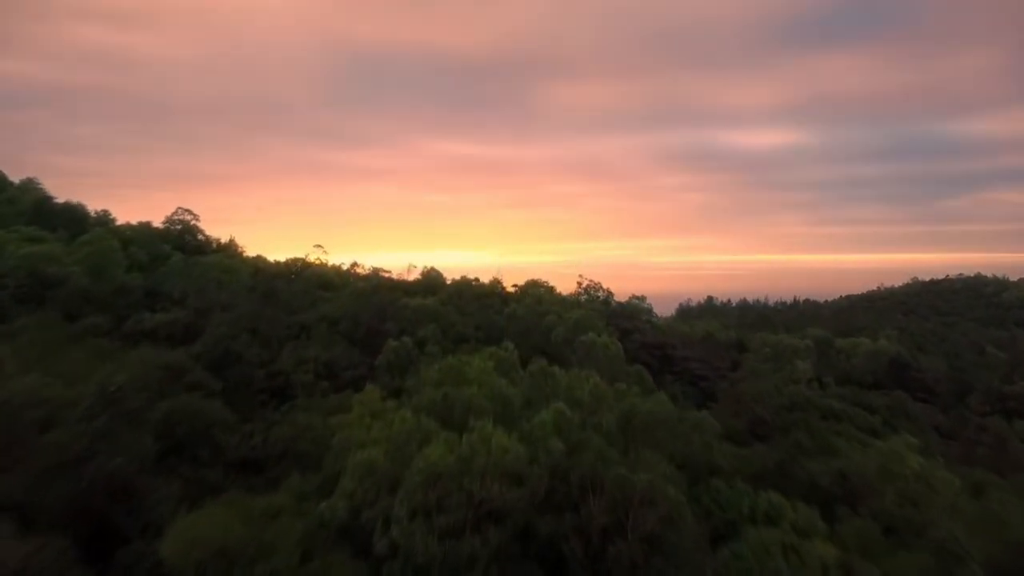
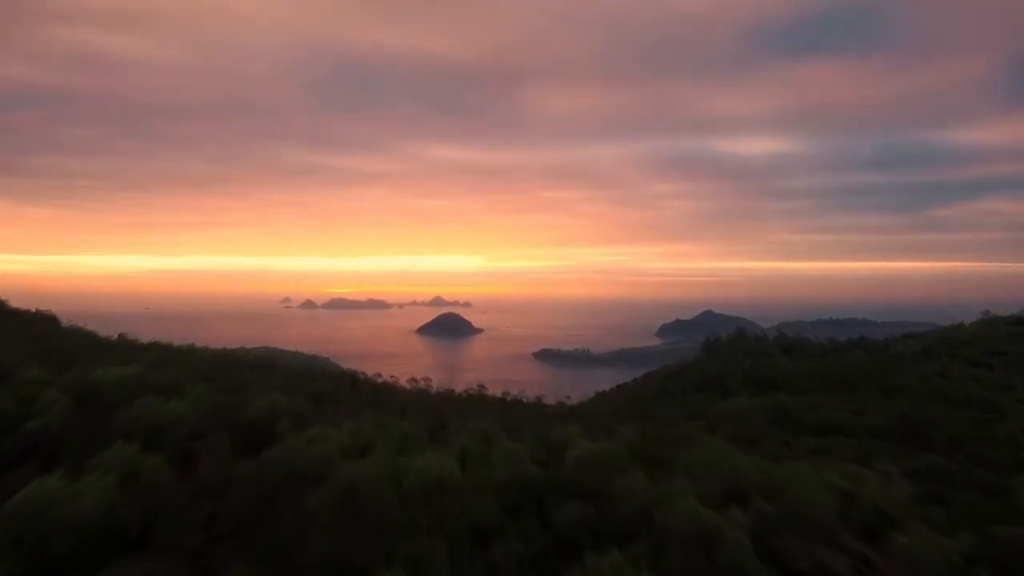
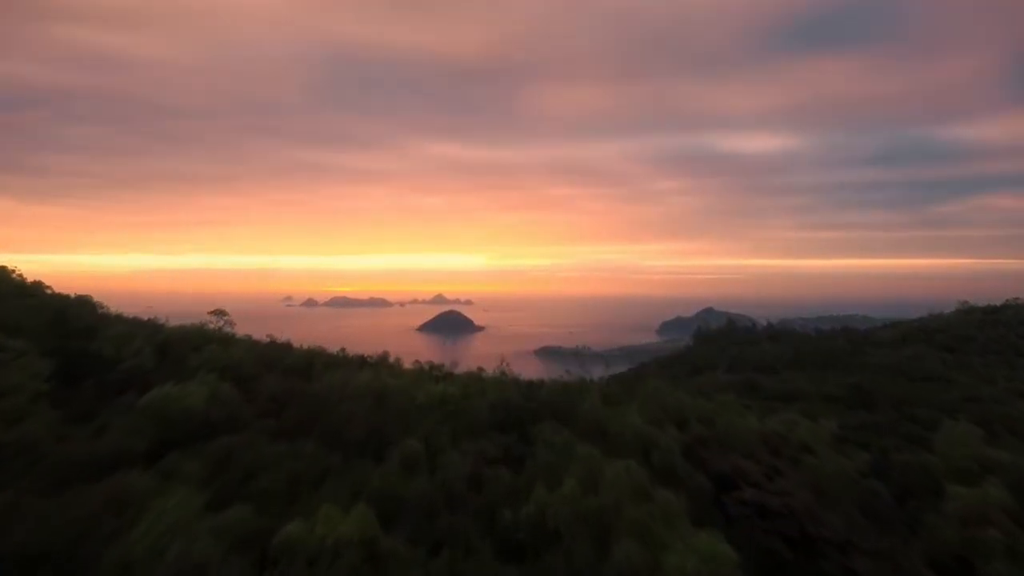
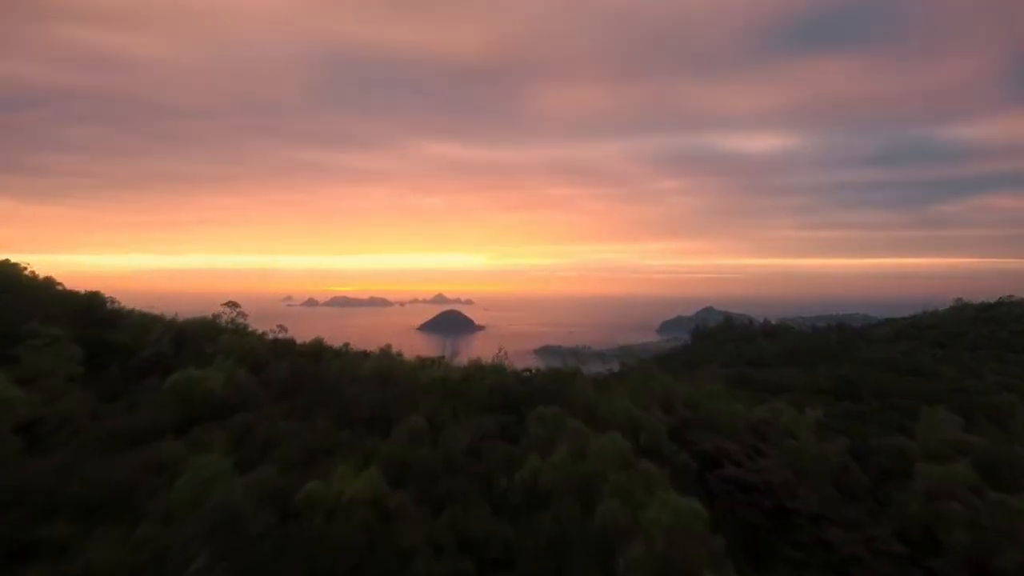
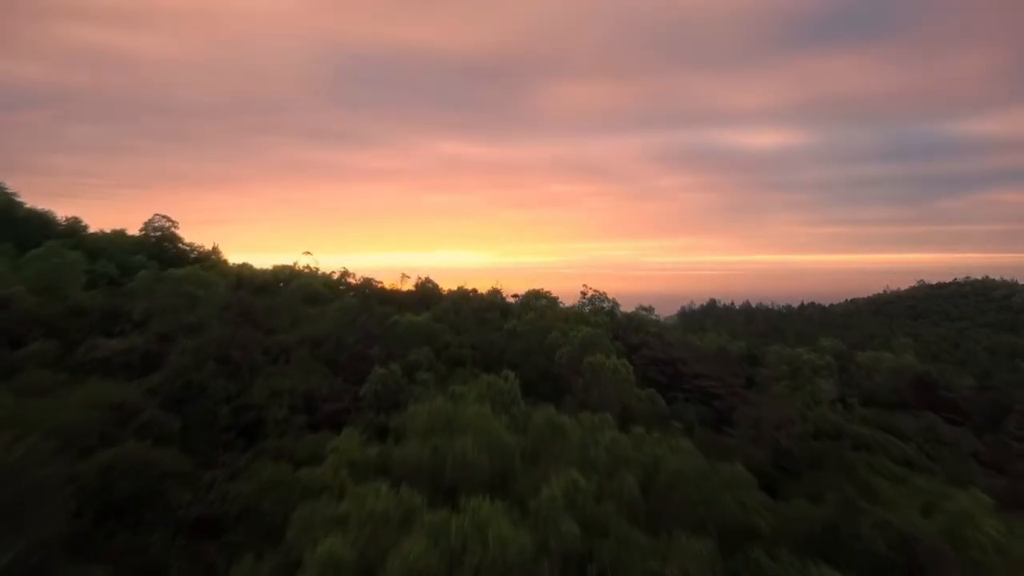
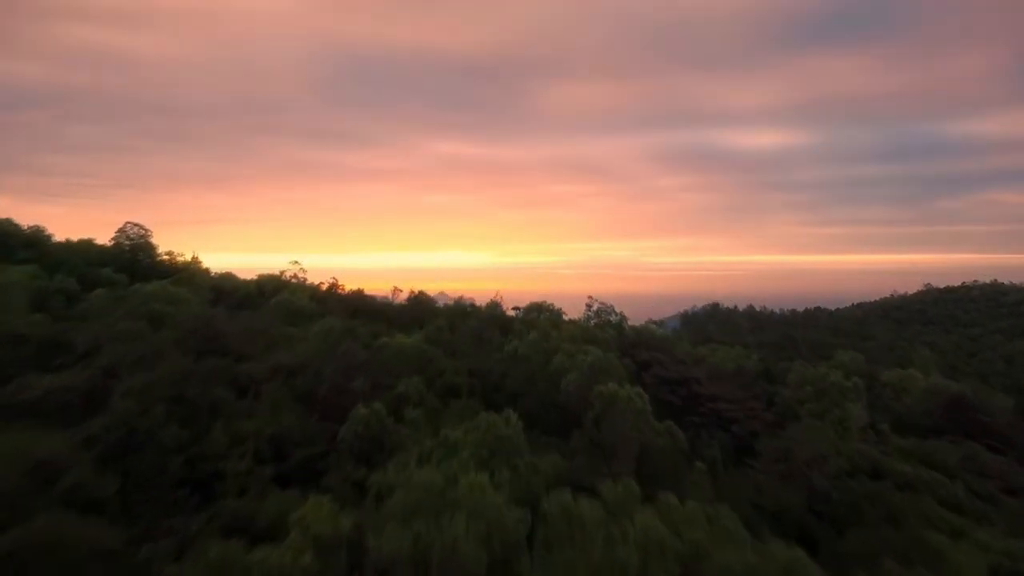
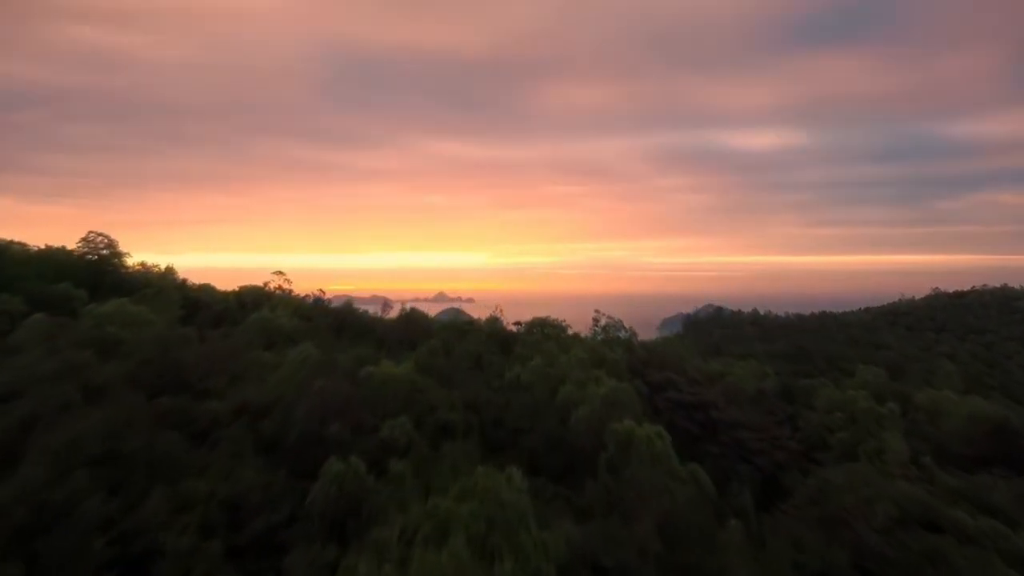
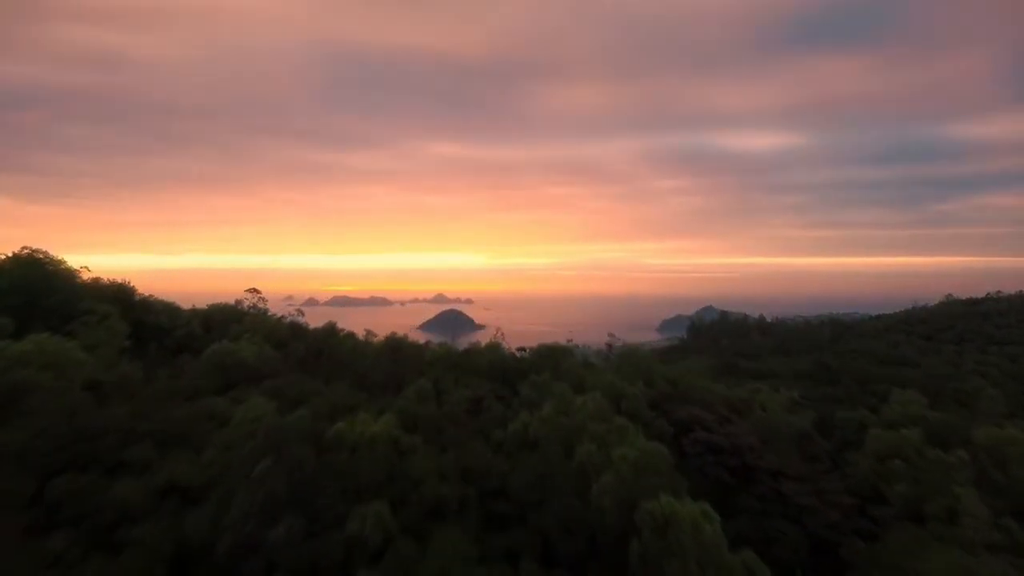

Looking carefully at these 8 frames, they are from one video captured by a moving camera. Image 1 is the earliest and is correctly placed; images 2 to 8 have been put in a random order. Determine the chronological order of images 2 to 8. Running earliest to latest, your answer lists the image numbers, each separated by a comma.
5, 6, 7, 8, 4, 3, 2
